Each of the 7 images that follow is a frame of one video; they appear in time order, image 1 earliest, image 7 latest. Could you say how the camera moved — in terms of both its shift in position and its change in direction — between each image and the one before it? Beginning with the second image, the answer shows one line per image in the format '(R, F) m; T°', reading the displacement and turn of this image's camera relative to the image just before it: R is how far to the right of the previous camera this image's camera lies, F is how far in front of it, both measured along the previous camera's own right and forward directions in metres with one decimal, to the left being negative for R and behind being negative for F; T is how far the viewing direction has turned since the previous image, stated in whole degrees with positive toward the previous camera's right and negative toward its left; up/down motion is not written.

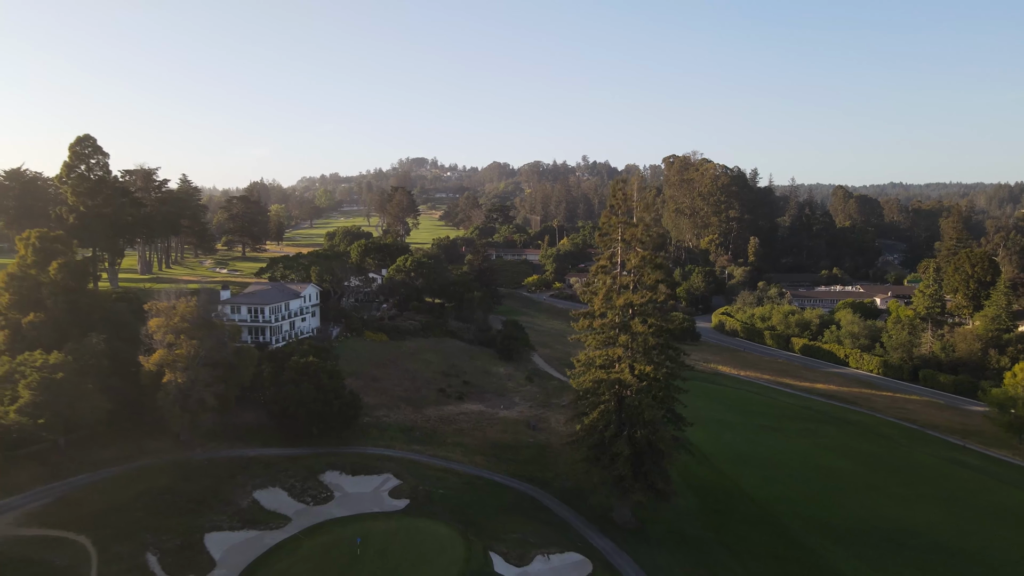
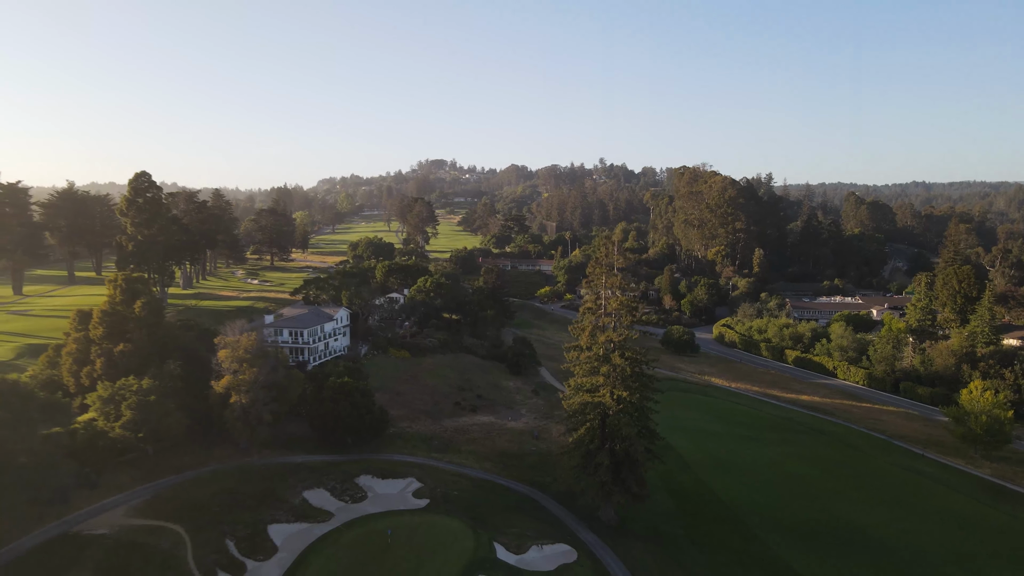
(+1.2, -5.0) m; -2°
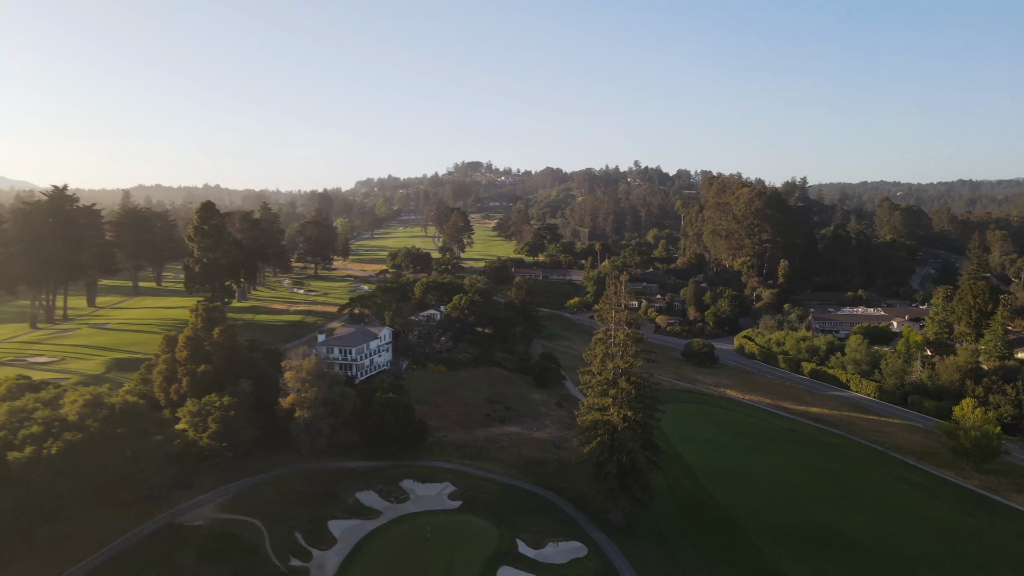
(+1.2, -4.7) m; -4°
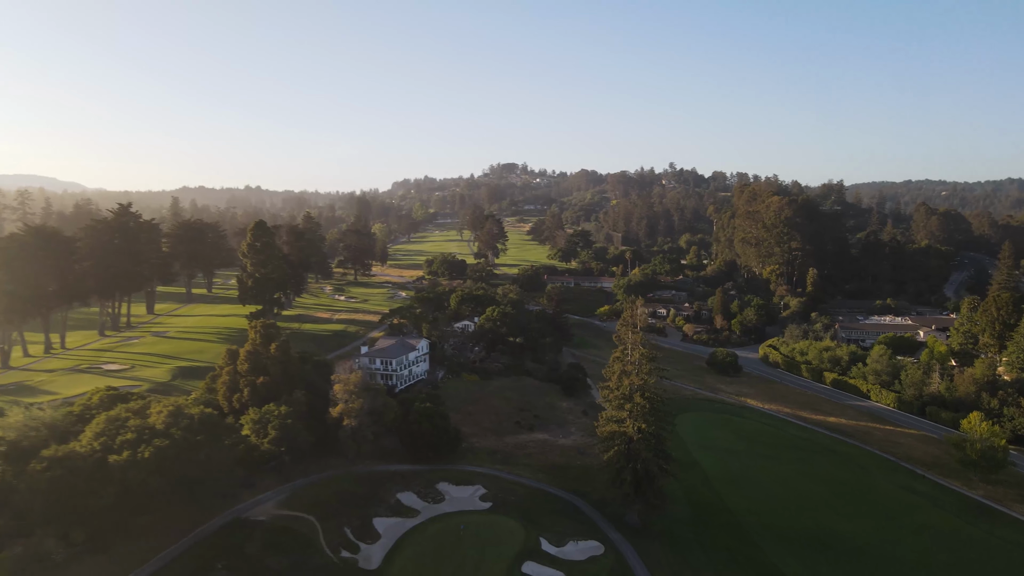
(+0.9, -3.7) m; -4°
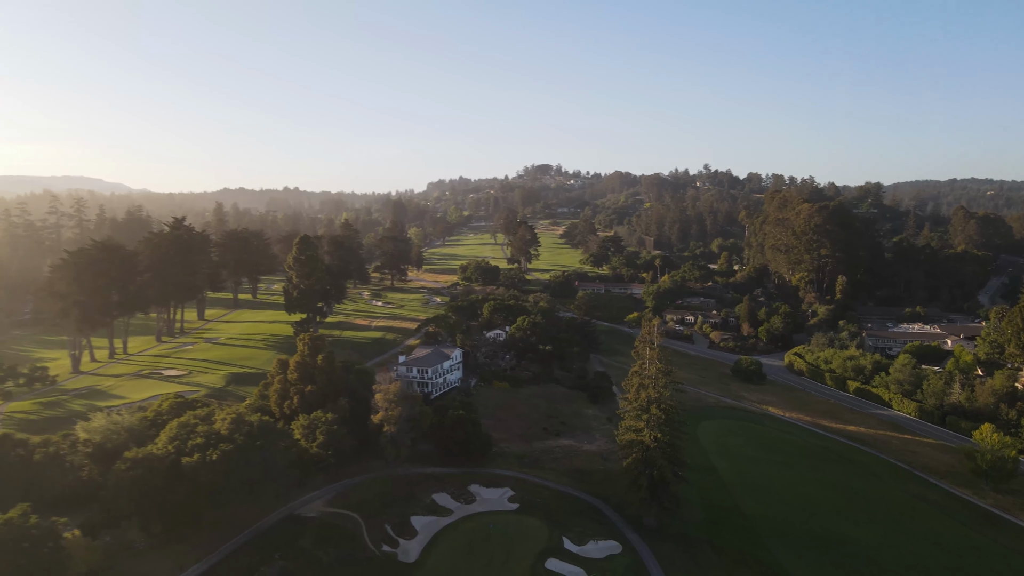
(+0.8, -3.4) m; -4°
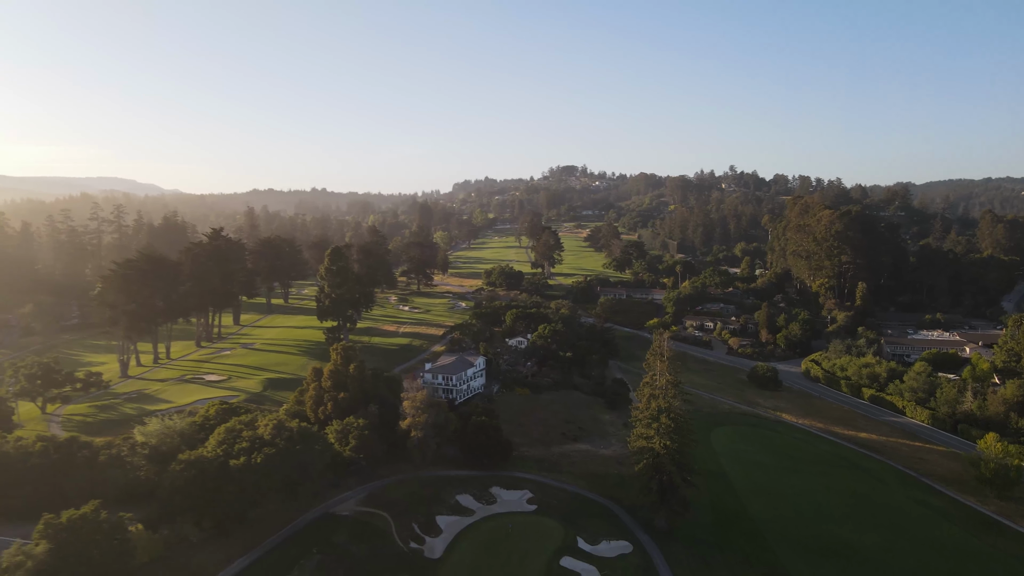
(+0.7, -3.0) m; -3°
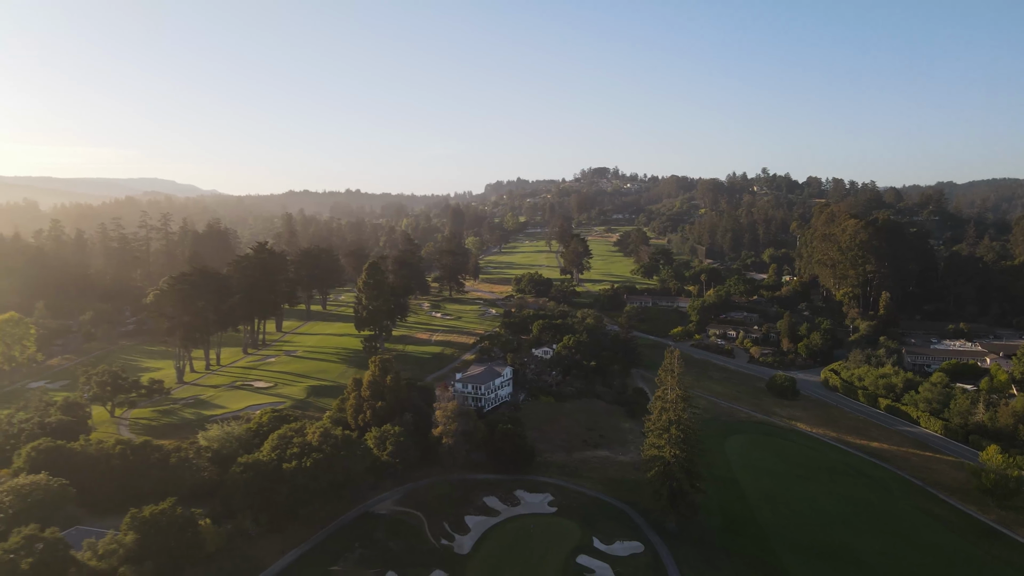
(+1.1, -4.2) m; -3°
